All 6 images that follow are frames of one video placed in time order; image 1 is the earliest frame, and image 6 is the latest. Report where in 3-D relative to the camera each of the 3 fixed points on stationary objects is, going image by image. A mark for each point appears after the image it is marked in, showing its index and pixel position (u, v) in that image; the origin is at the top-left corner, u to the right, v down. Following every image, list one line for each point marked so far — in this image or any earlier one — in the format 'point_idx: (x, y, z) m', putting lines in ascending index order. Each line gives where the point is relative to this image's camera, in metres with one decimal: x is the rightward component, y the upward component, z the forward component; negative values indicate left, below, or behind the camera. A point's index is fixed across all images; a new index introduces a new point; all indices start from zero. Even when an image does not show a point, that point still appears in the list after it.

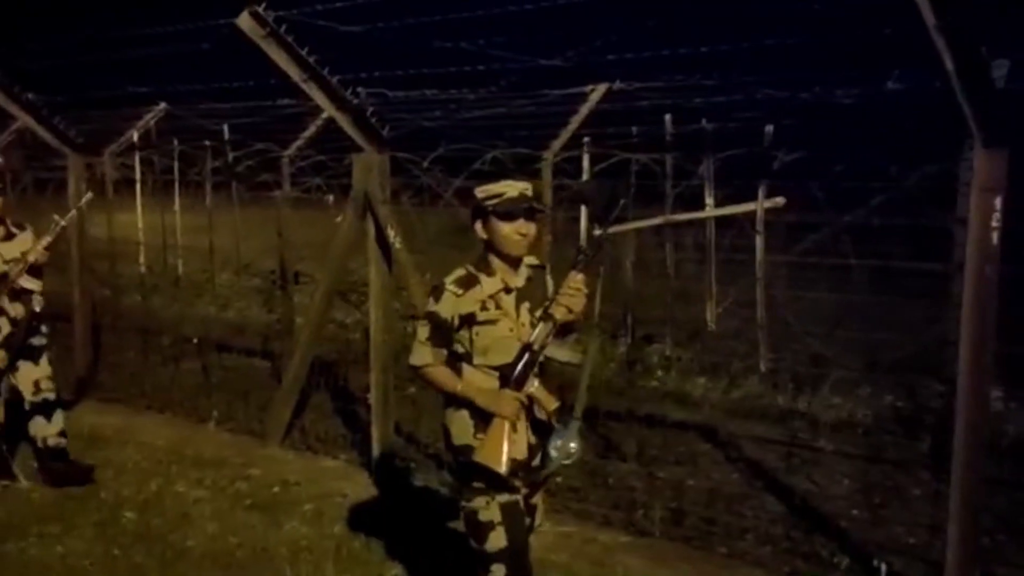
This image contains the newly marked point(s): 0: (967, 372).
0: (+2.1, -0.3, +4.3) m
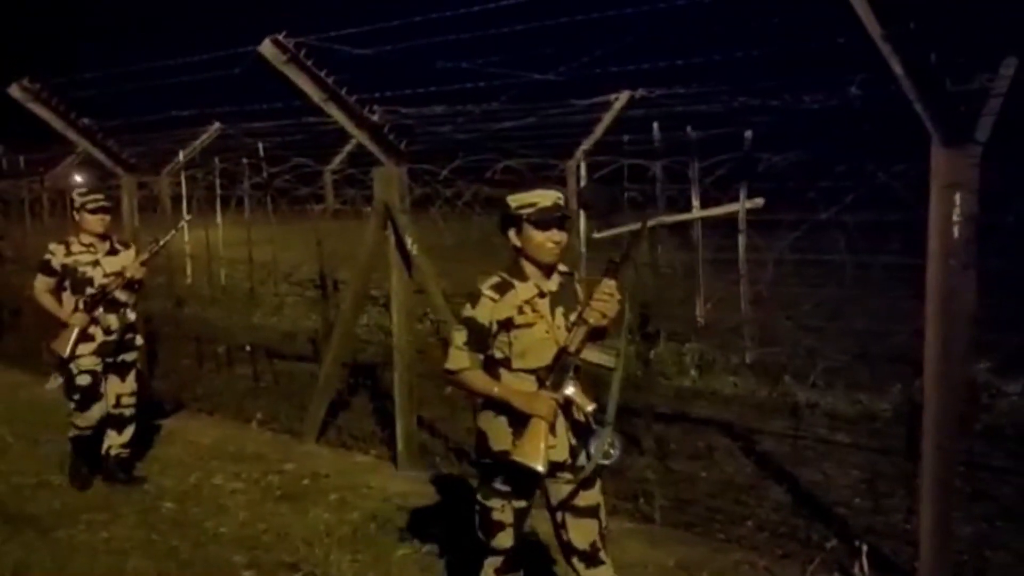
0: (+2.0, -0.3, +4.5) m
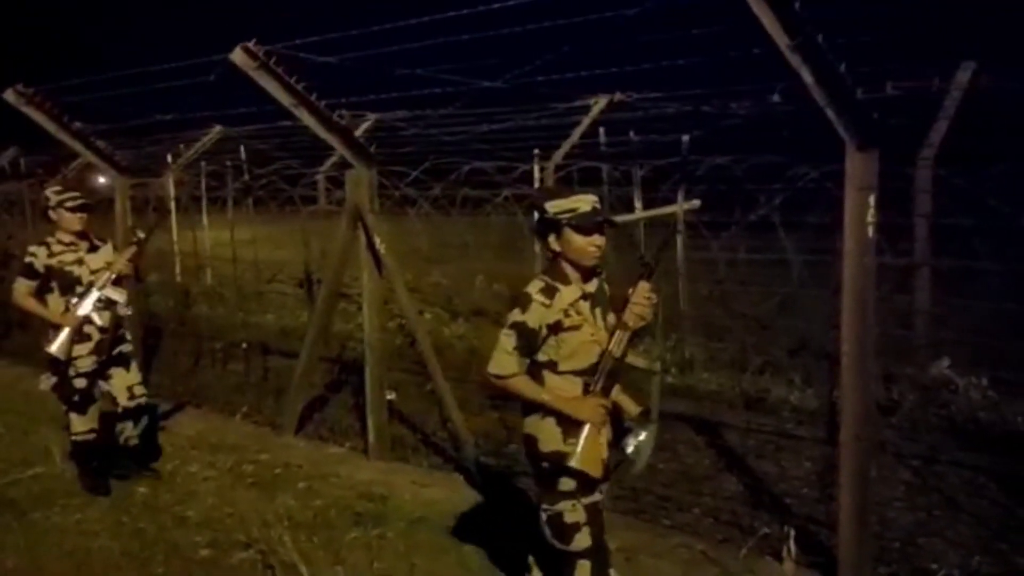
0: (+1.7, -0.3, +4.7) m
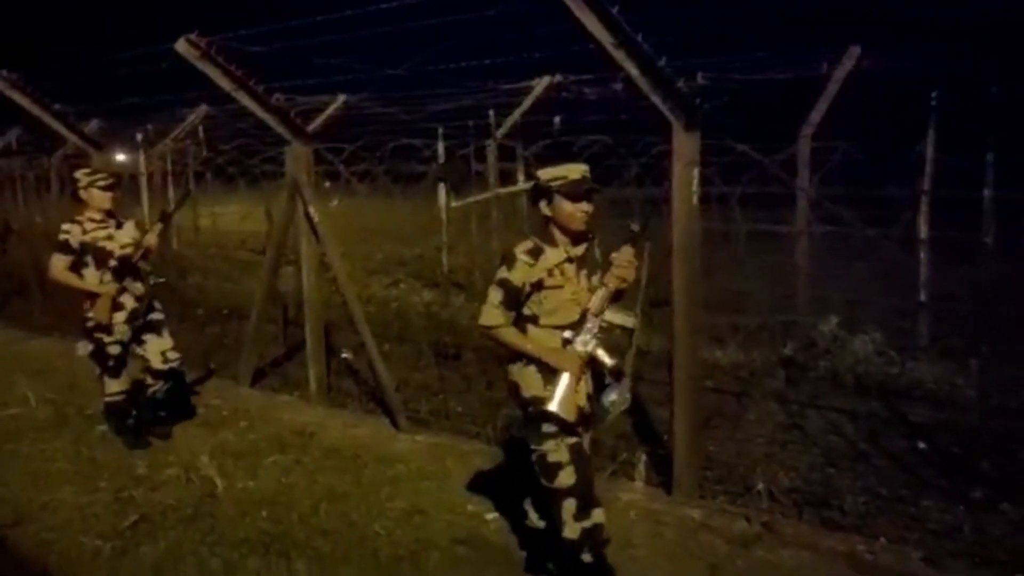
0: (+1.0, 0.0, +5.6) m
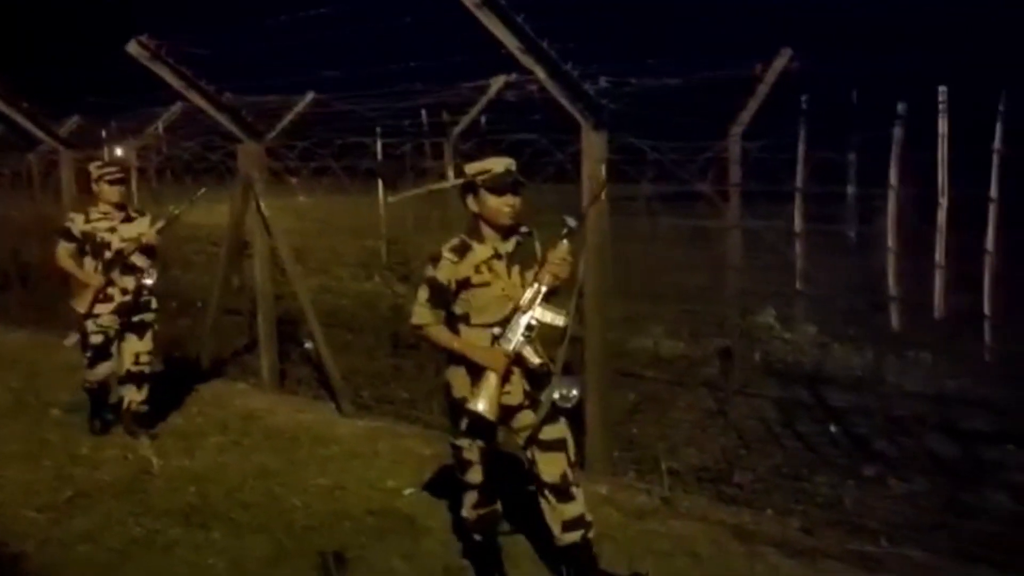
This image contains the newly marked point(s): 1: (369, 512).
0: (+0.5, 0.0, +5.9) m
1: (-0.8, -1.2, +5.2) m
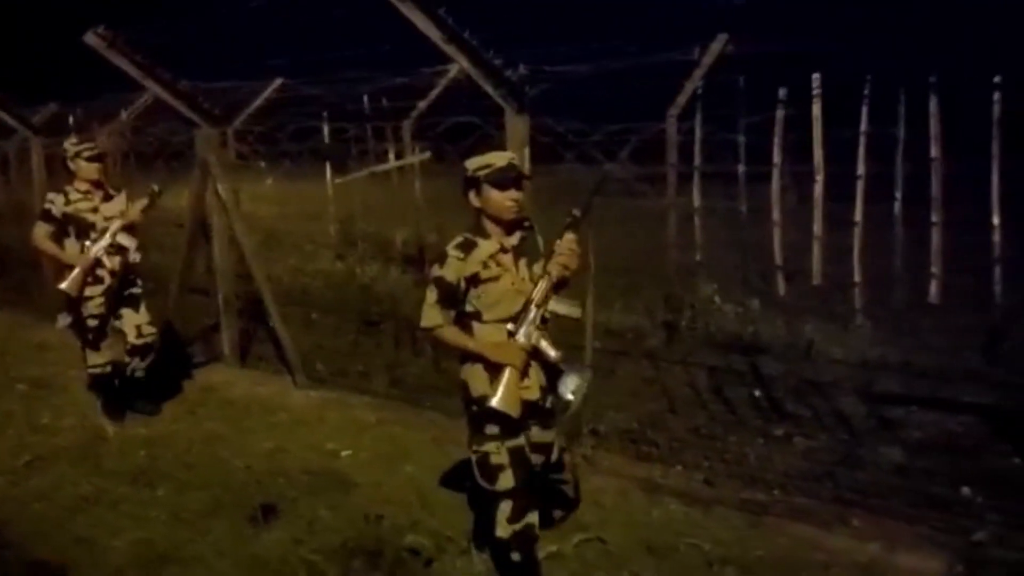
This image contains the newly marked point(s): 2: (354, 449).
0: (0.0, +0.2, +6.3) m
1: (-1.2, -1.1, +5.6) m
2: (-1.0, -1.0, +6.0) m
